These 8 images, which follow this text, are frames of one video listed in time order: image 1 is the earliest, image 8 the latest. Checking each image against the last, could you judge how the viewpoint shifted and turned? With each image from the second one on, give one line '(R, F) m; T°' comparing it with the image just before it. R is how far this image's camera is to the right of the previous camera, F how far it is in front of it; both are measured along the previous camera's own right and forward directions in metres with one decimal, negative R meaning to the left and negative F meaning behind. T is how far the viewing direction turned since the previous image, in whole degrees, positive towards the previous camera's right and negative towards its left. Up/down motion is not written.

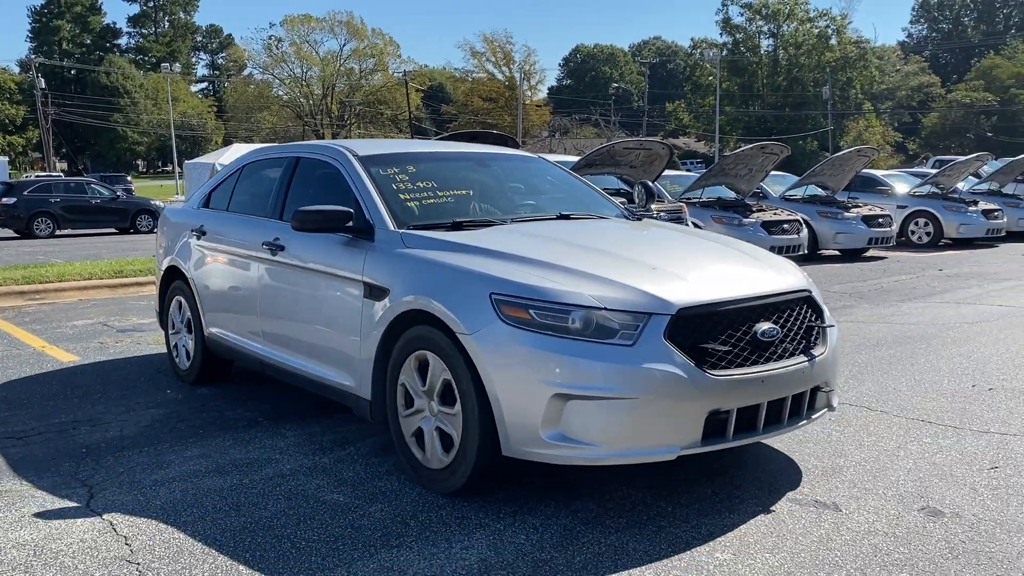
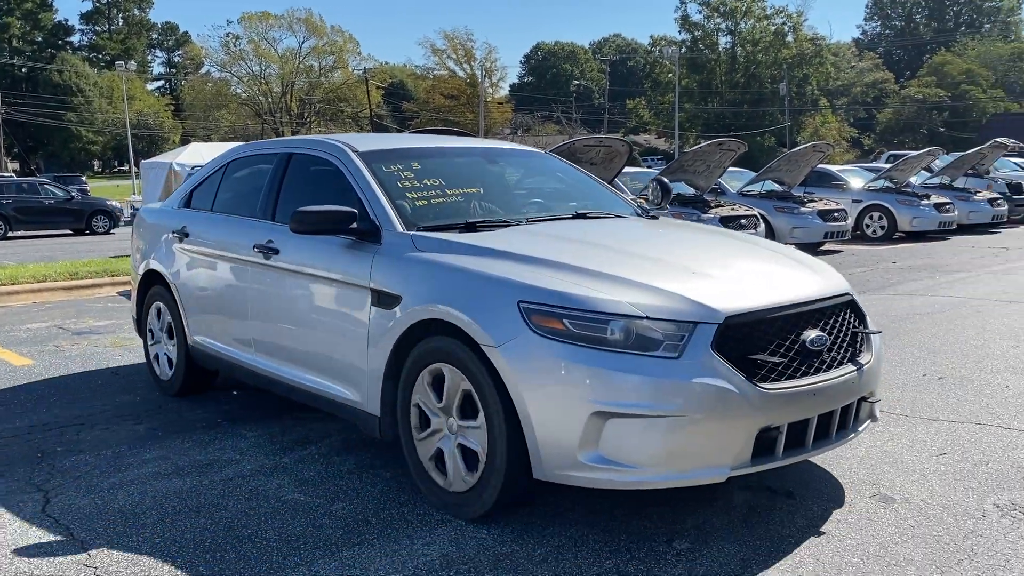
(-0.3, +0.3) m; +2°
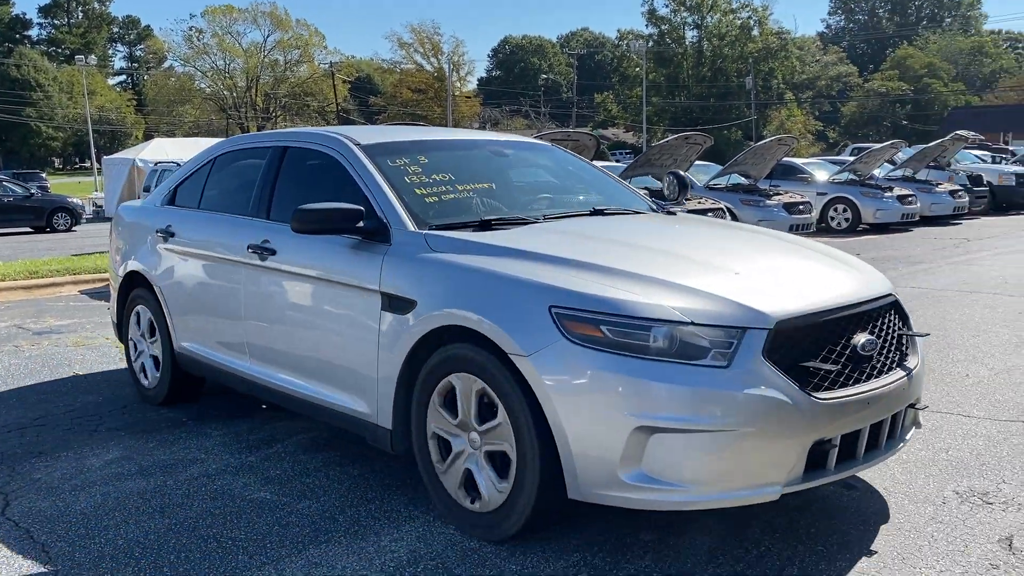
(-0.2, +0.3) m; +2°
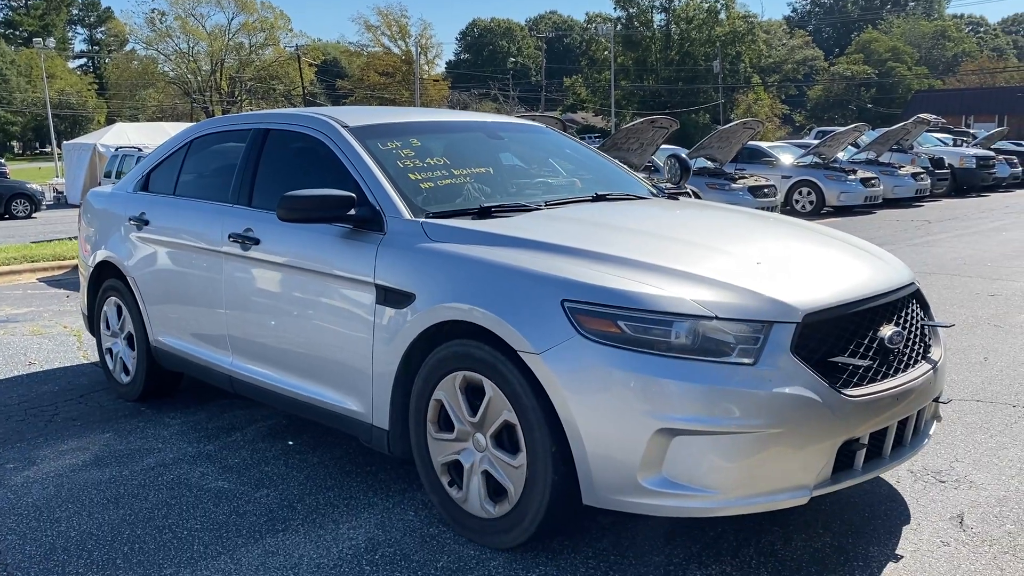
(-0.1, +0.2) m; +2°
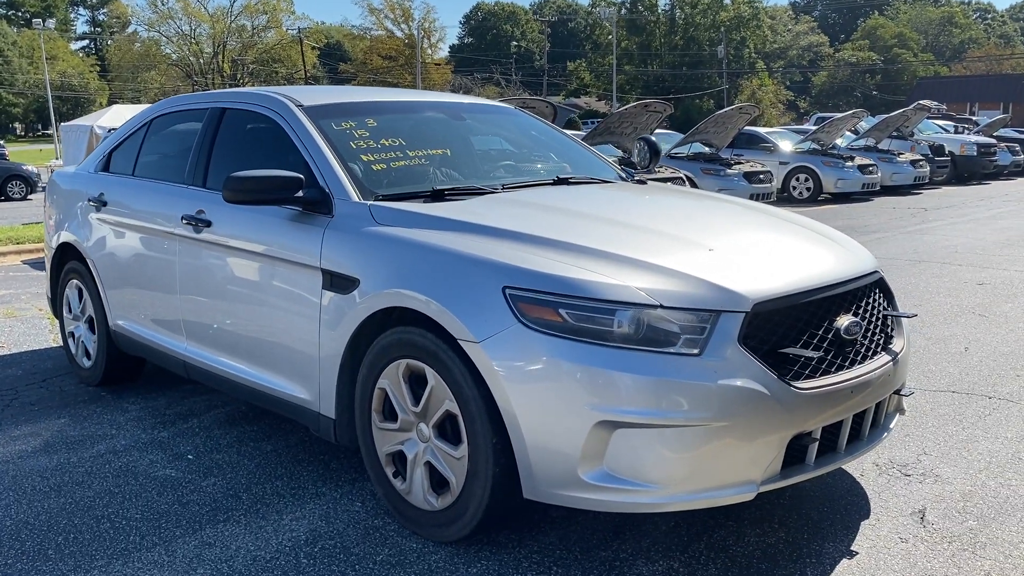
(+0.2, +0.1) m; 0°
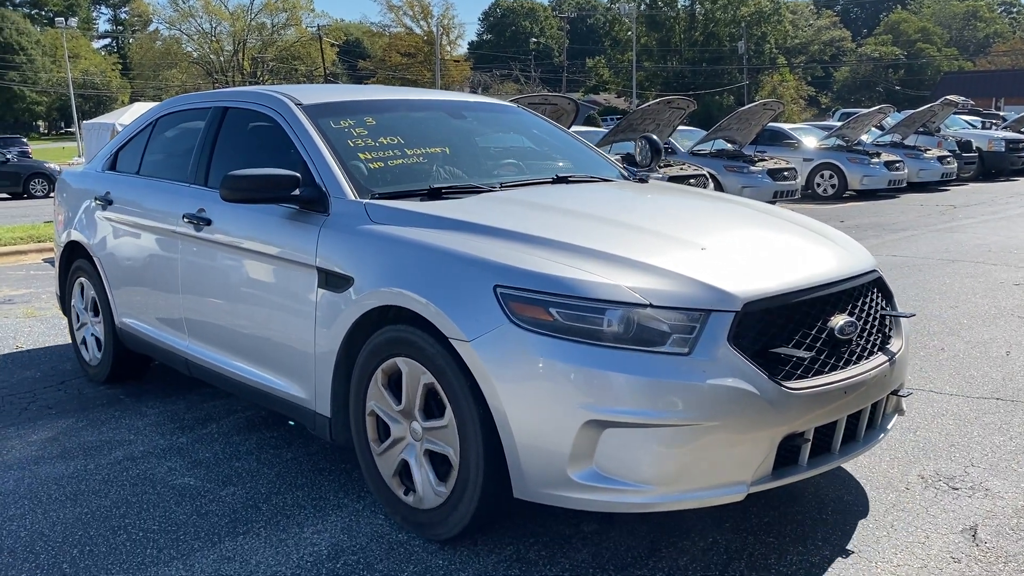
(+0.1, 0.0) m; -1°
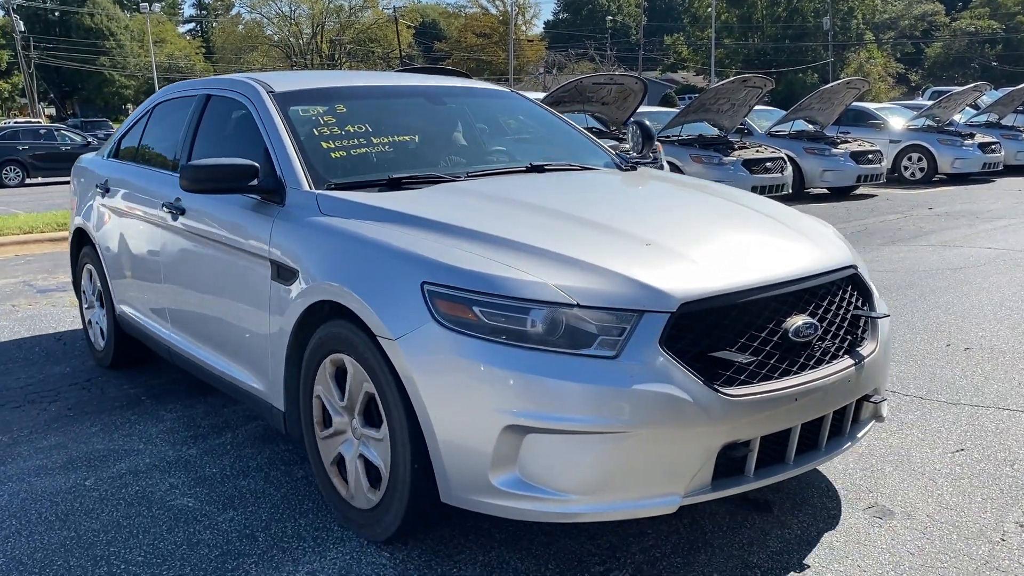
(+0.4, +0.1) m; -5°
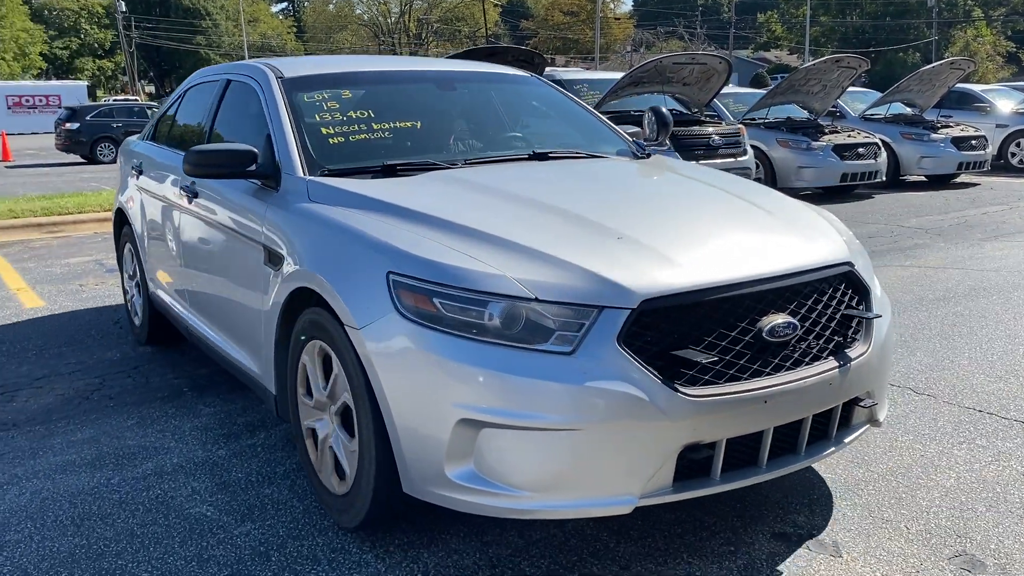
(+0.3, 0.0) m; -5°
